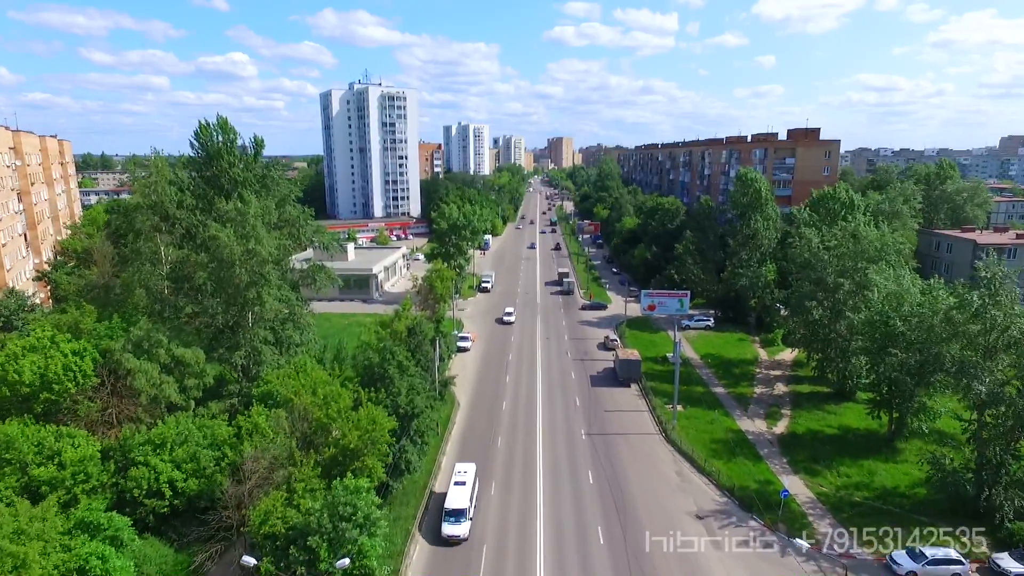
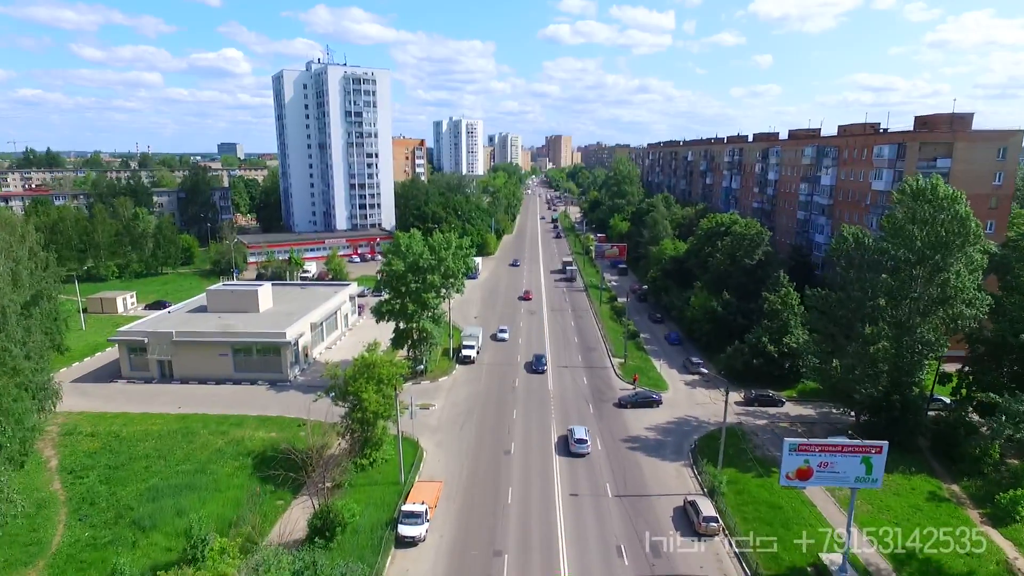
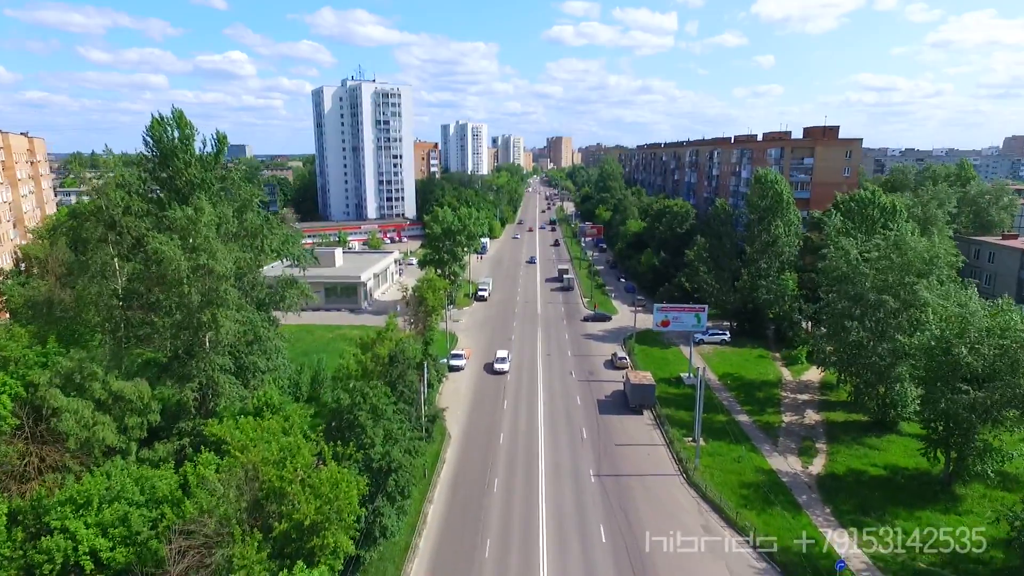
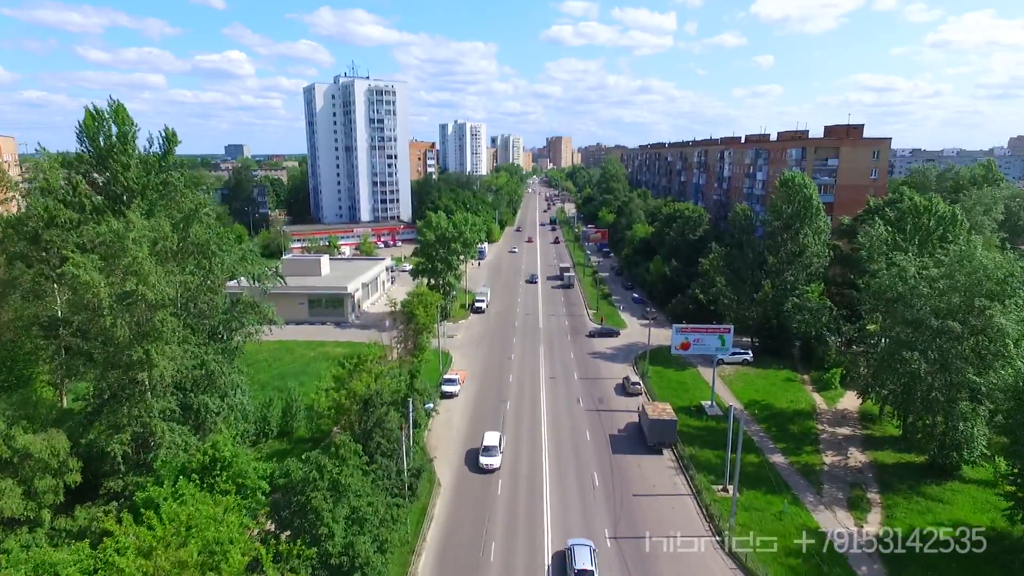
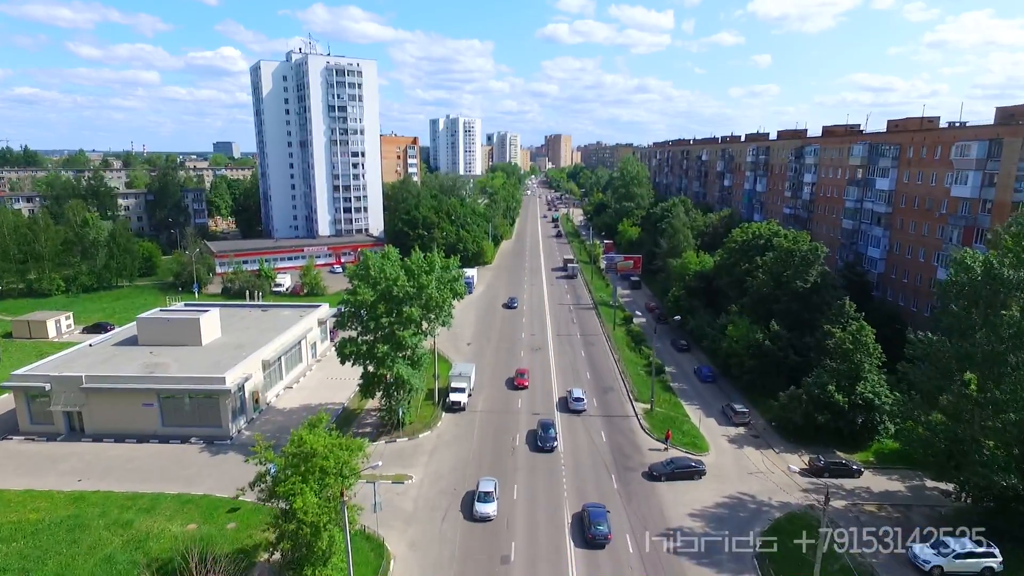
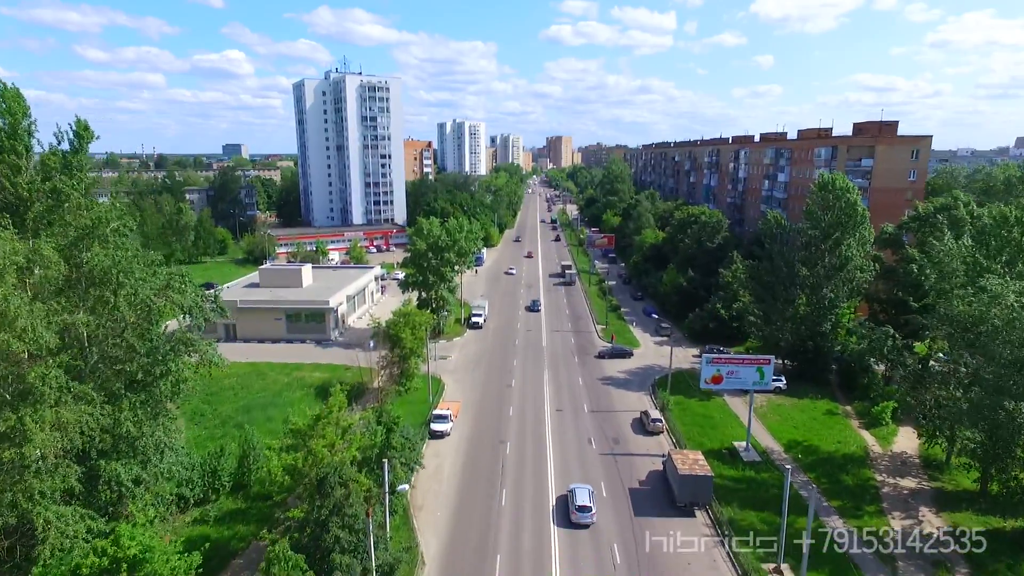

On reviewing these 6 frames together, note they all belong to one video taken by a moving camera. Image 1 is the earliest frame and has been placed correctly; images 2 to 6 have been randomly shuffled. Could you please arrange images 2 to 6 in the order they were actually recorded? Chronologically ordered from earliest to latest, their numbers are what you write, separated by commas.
3, 4, 6, 2, 5
